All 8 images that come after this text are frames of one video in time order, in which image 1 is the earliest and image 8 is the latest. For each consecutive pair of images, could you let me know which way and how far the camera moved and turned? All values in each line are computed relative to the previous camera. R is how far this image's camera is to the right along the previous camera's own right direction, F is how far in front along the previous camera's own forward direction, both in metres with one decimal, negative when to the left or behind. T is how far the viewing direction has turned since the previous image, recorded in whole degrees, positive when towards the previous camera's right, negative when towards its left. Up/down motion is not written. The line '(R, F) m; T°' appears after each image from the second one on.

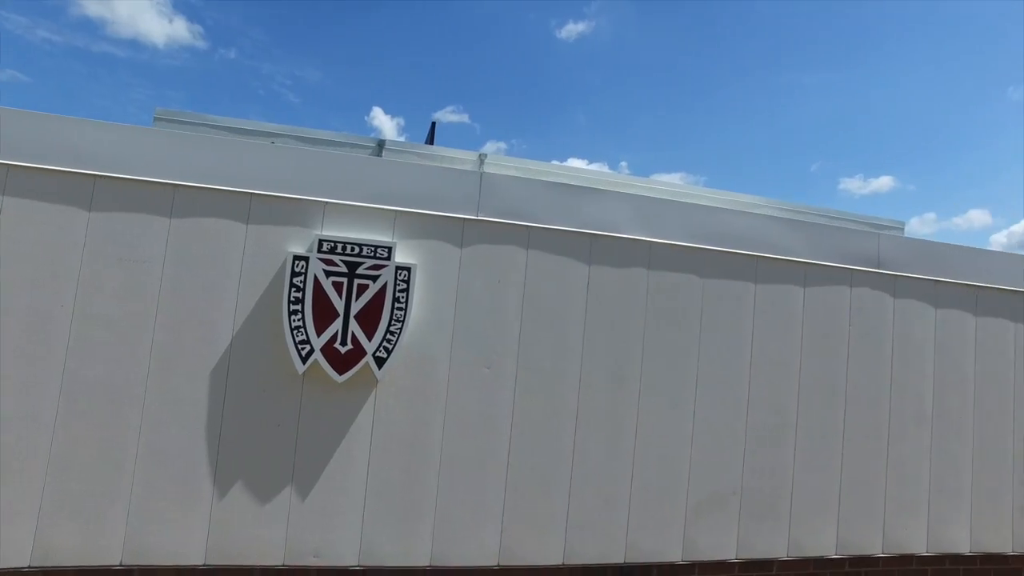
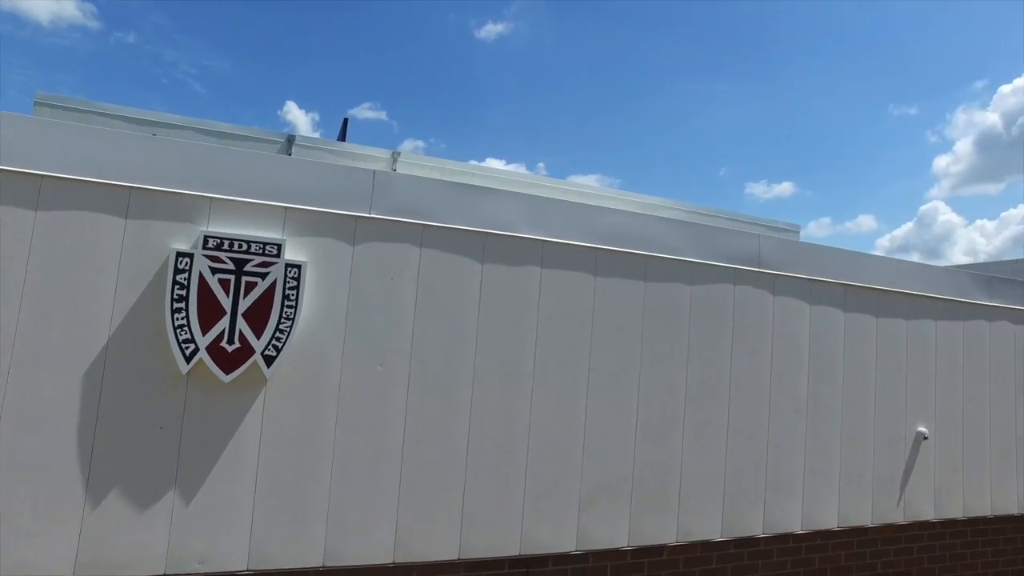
(0.0, 0.0) m; +8°
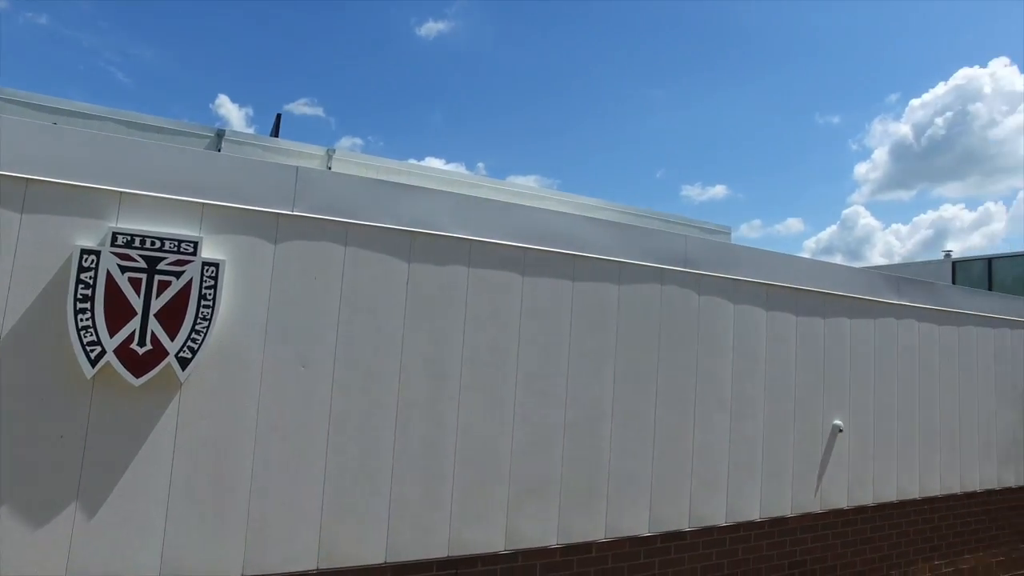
(0.0, 0.0) m; +5°
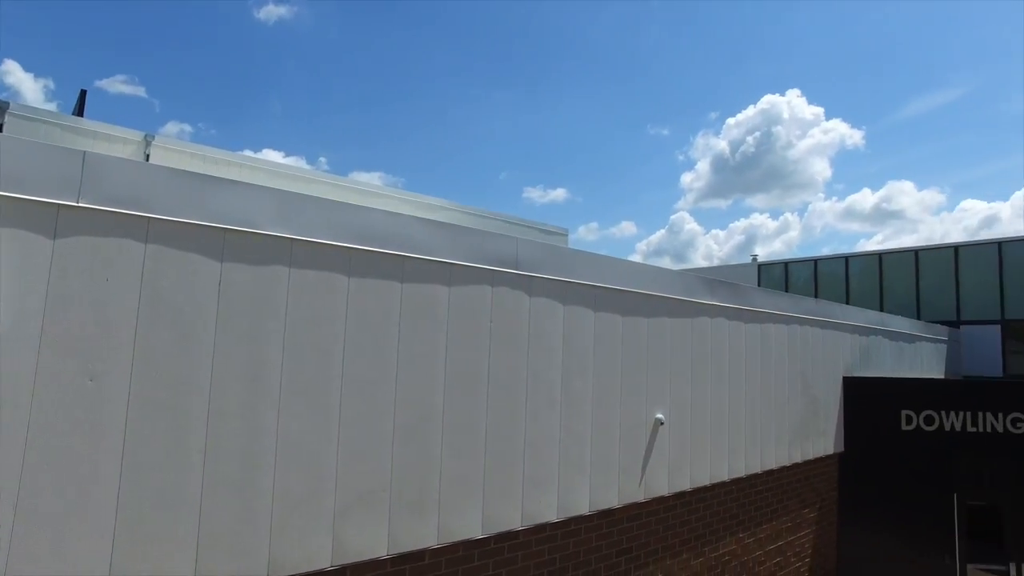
(+0.1, +0.1) m; +13°
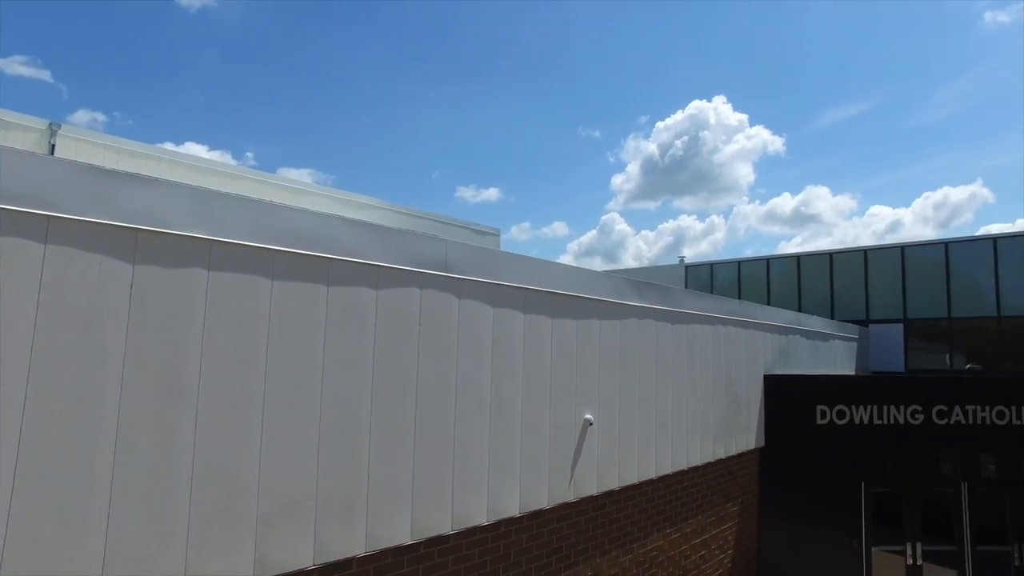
(0.0, 0.0) m; +6°
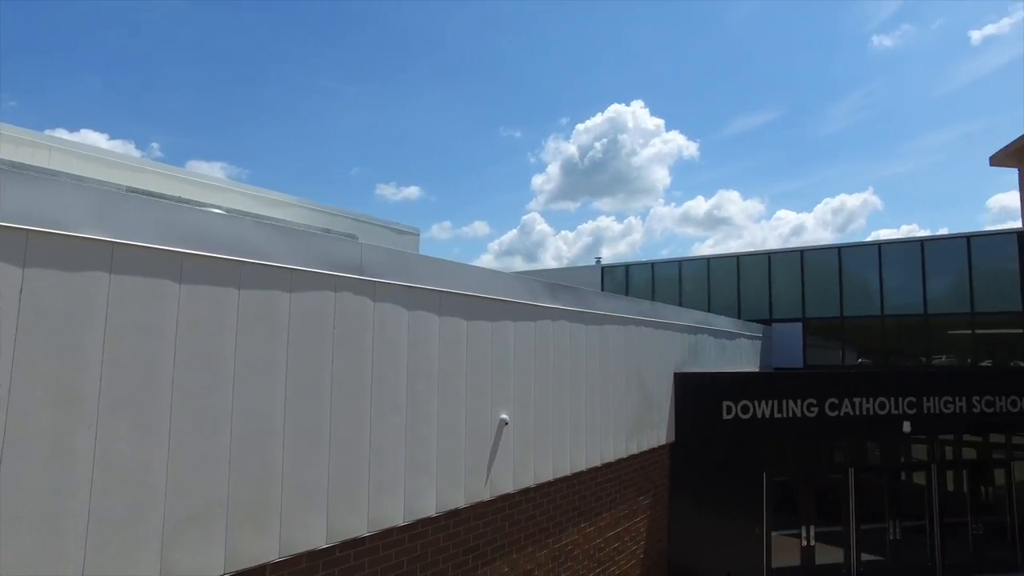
(0.0, -0.1) m; +7°
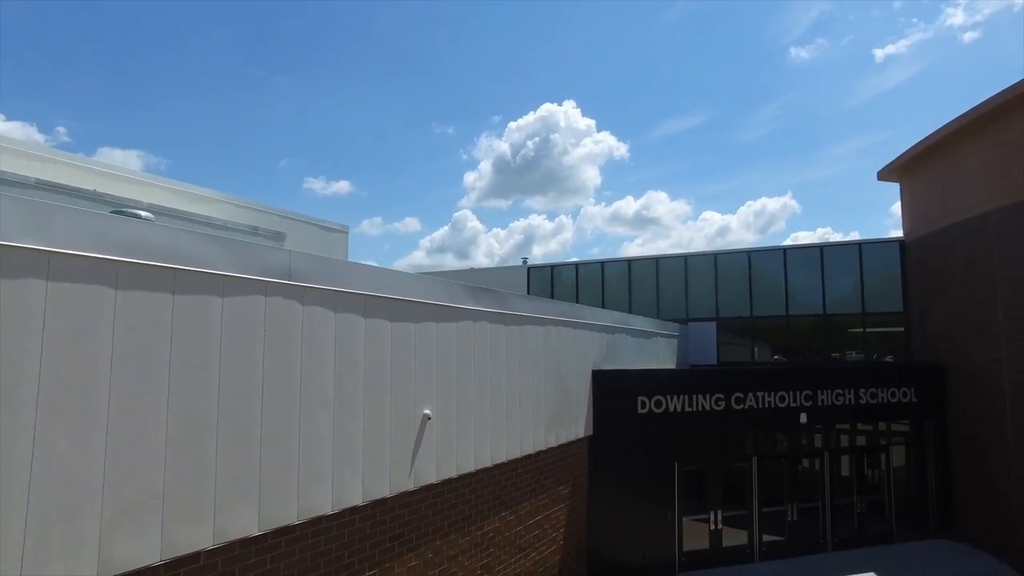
(+0.1, -0.5) m; +6°
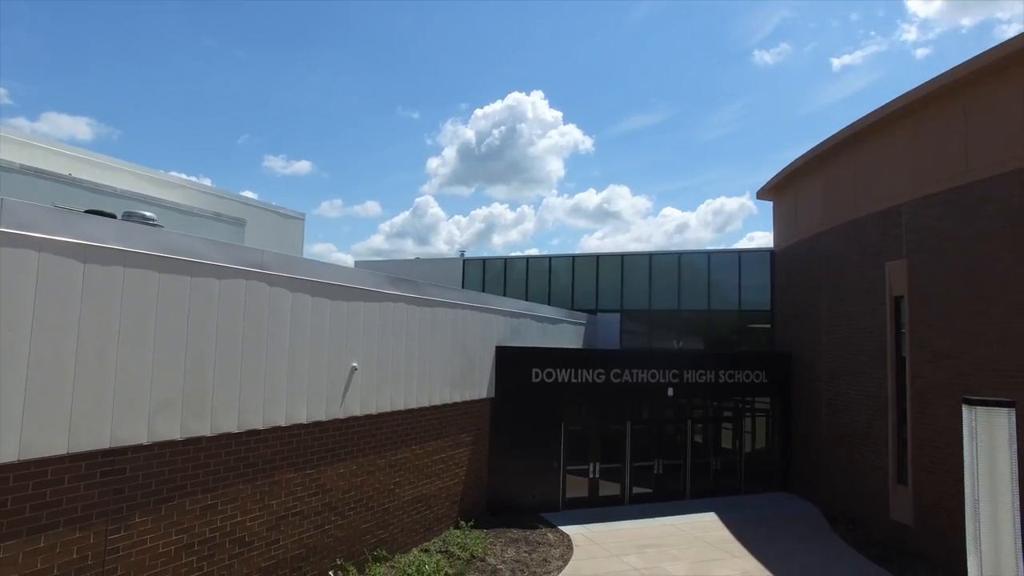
(+0.8, -3.0) m; +3°
